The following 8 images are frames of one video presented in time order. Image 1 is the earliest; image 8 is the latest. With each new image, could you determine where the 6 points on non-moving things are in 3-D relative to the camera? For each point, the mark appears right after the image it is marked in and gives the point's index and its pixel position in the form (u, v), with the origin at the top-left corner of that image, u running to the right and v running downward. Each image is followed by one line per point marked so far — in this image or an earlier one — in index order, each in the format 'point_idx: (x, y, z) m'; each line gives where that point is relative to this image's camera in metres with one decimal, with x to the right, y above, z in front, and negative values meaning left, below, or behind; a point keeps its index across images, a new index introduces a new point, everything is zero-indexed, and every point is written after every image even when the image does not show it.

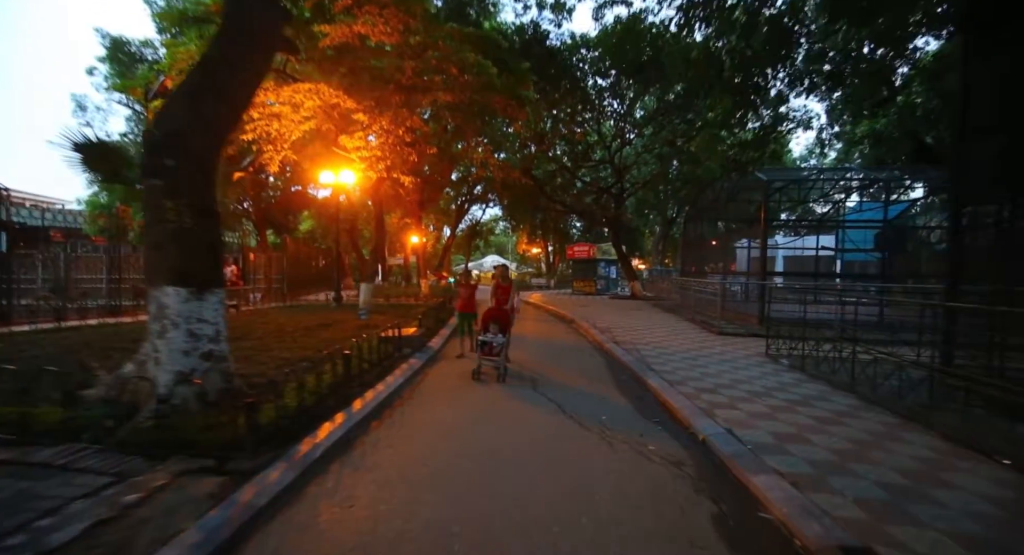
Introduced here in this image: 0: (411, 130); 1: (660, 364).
0: (-2.9, +4.2, +13.3) m
1: (+2.3, -1.4, +7.2) m
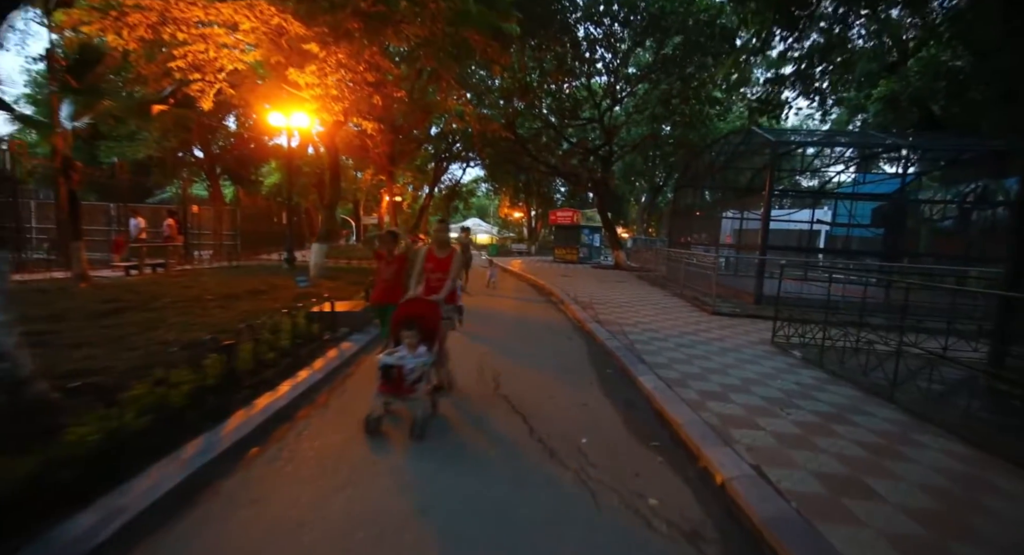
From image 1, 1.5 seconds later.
0: (-3.4, +5.2, +11.5) m
1: (+1.8, -1.0, +6.0) m
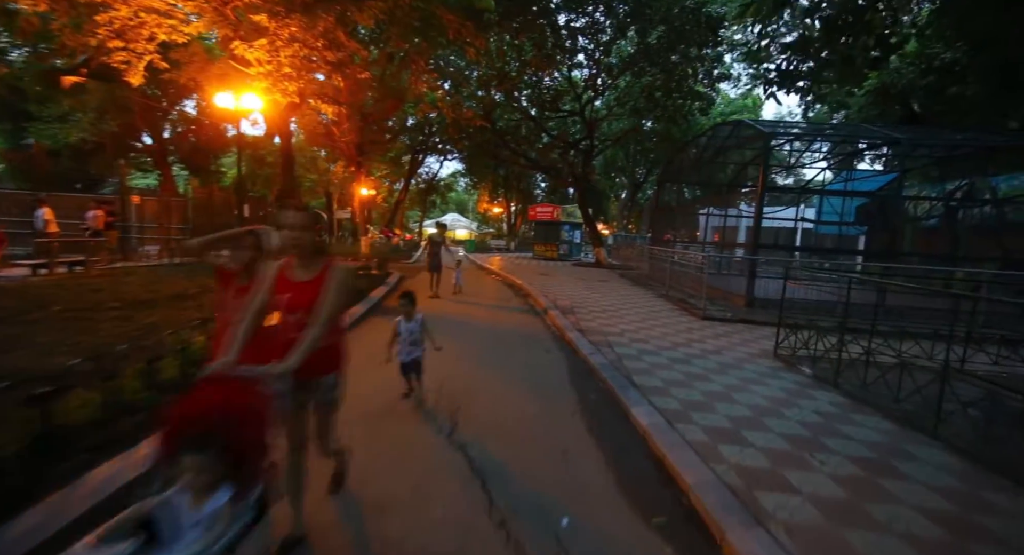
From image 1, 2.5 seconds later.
0: (-4.0, +5.2, +10.4) m
1: (+1.5, -1.1, +5.2) m
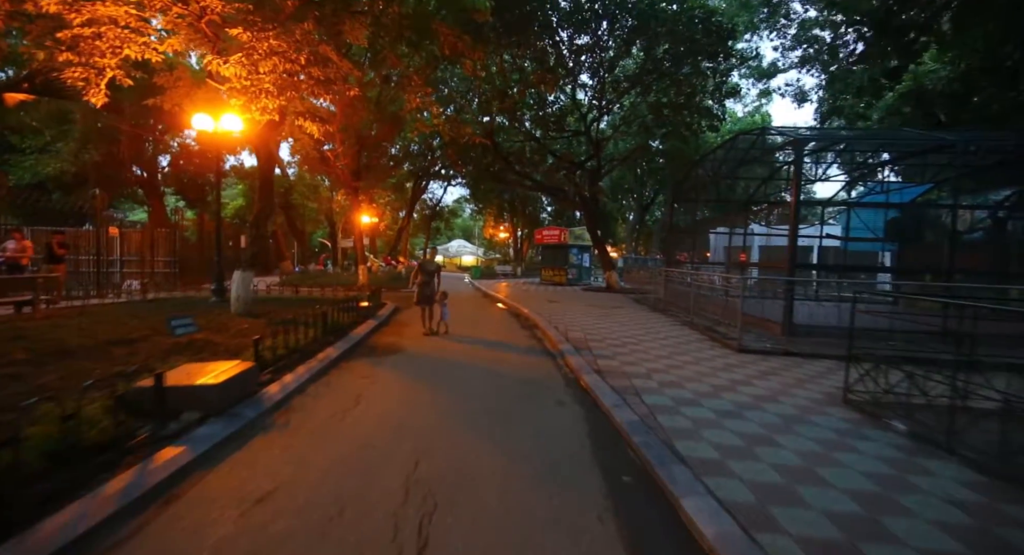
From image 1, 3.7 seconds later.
0: (-4.0, +4.5, +9.6) m
1: (+1.5, -1.4, +4.0) m
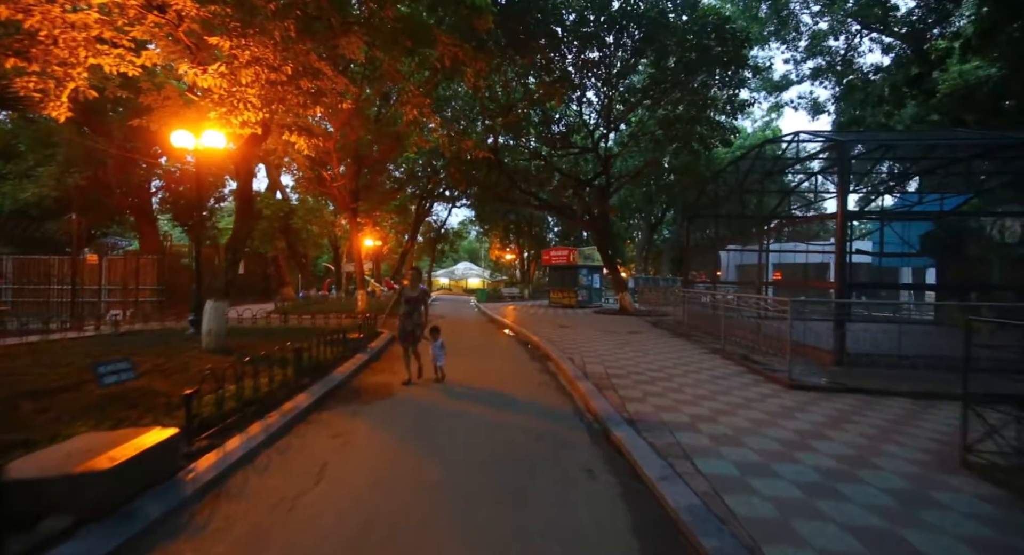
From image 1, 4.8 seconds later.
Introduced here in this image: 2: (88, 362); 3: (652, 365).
0: (-3.9, +4.0, +8.8) m
1: (+1.6, -1.6, +2.9) m
2: (-5.8, -1.1, +6.2) m
3: (+2.6, -1.6, +8.5) m
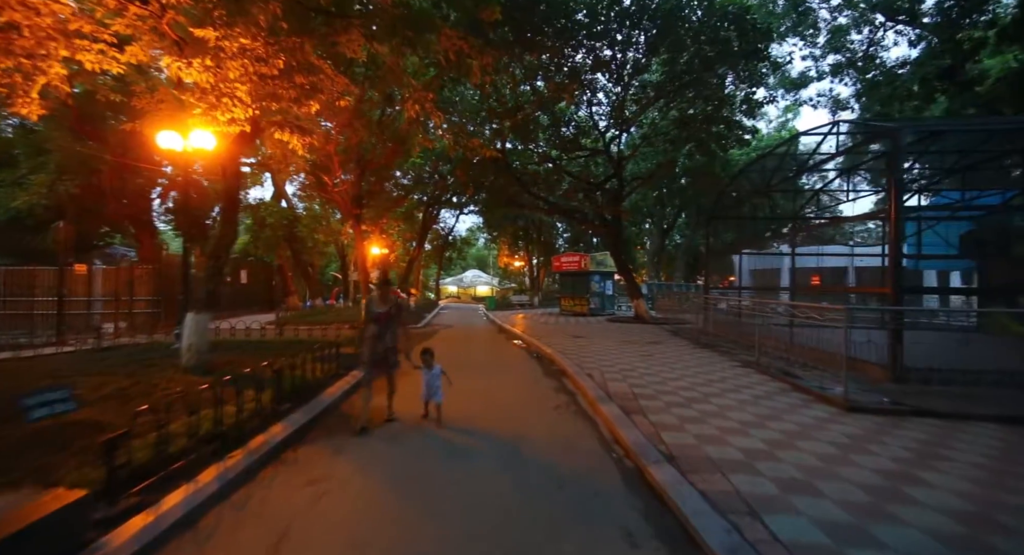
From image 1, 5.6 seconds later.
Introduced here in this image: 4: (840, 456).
0: (-3.8, +3.8, +8.2) m
1: (+1.7, -1.6, +2.0) m
2: (-5.6, -1.3, +5.5) m
3: (+2.8, -1.7, +7.7) m
4: (+2.9, -1.6, +4.1) m
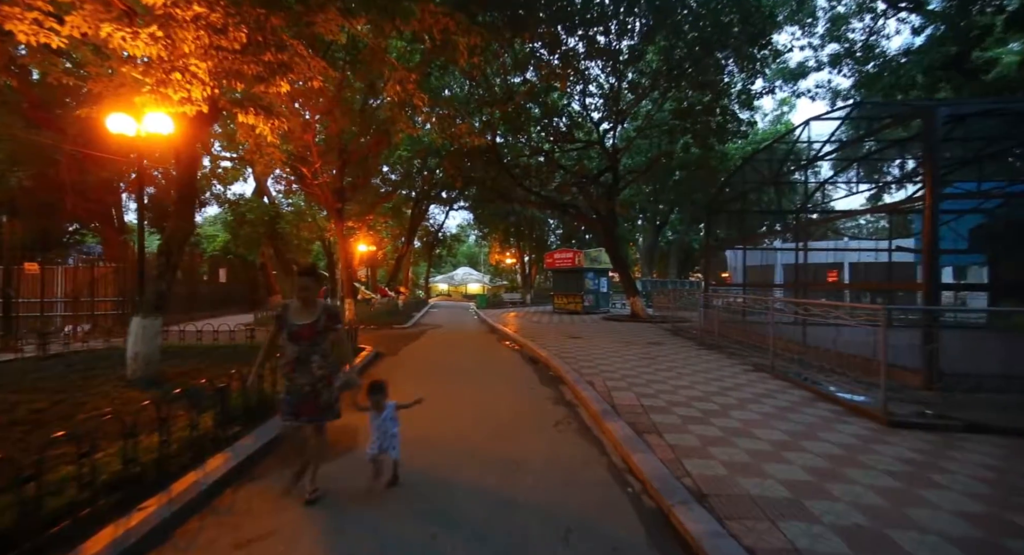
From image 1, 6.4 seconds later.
0: (-3.9, +3.8, +7.4) m
1: (+1.7, -1.6, +1.3) m
2: (-5.7, -1.3, +4.6) m
3: (+2.7, -1.7, +7.0) m
4: (+2.9, -1.6, +3.4) m
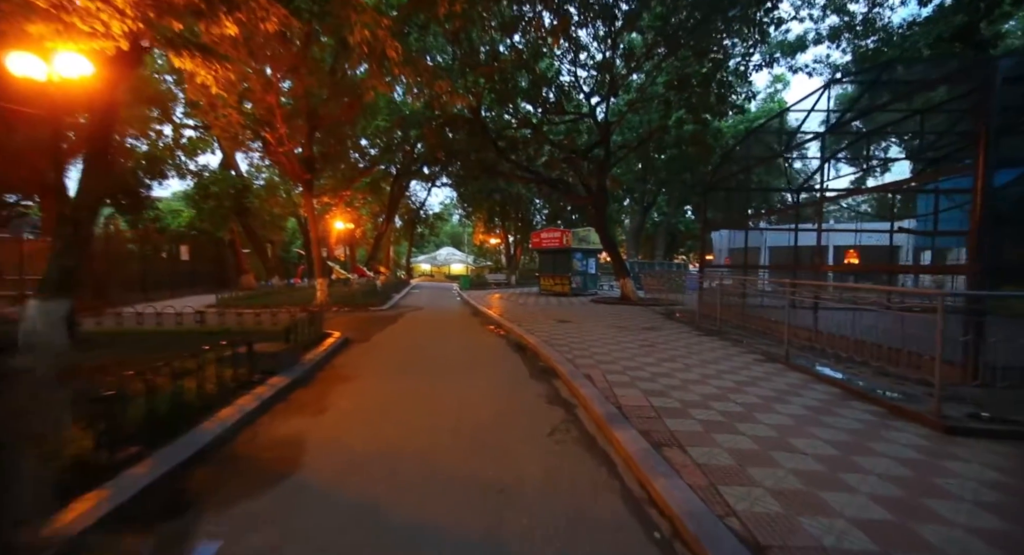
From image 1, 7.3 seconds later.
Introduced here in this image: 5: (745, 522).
0: (-4.1, +4.2, +6.1) m
1: (+1.7, -1.5, +0.5) m
2: (-5.8, -1.0, +3.5) m
3: (+2.5, -1.4, +6.2) m
4: (+2.8, -1.4, +2.6) m
5: (+1.3, -1.4, +2.7) m
